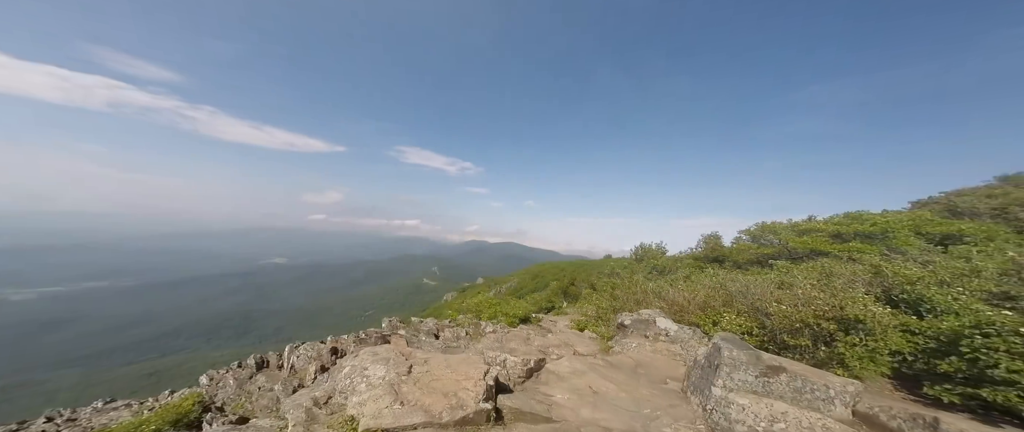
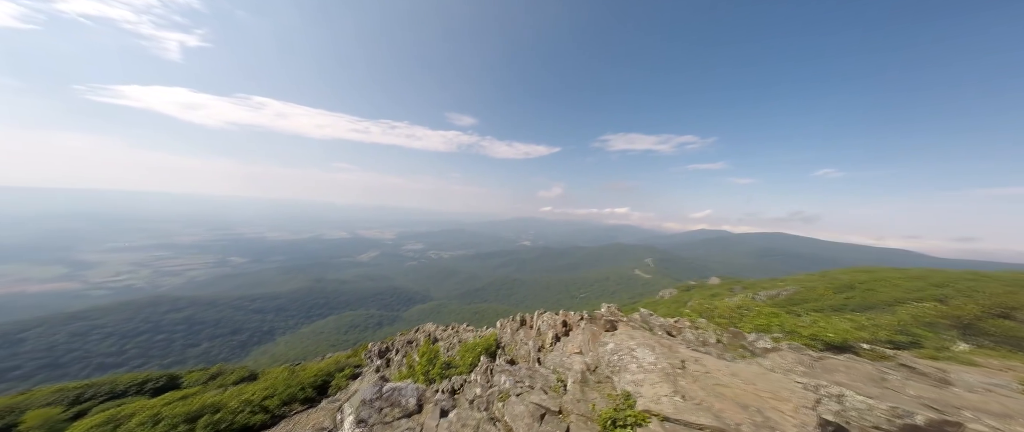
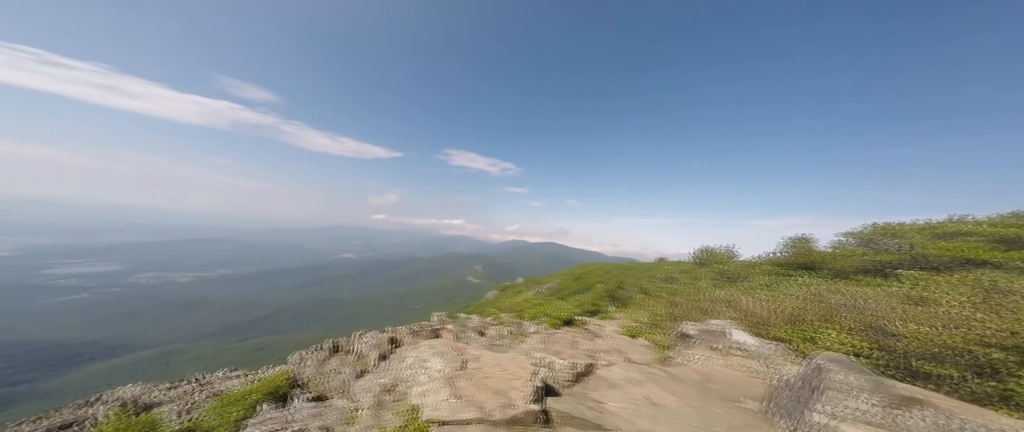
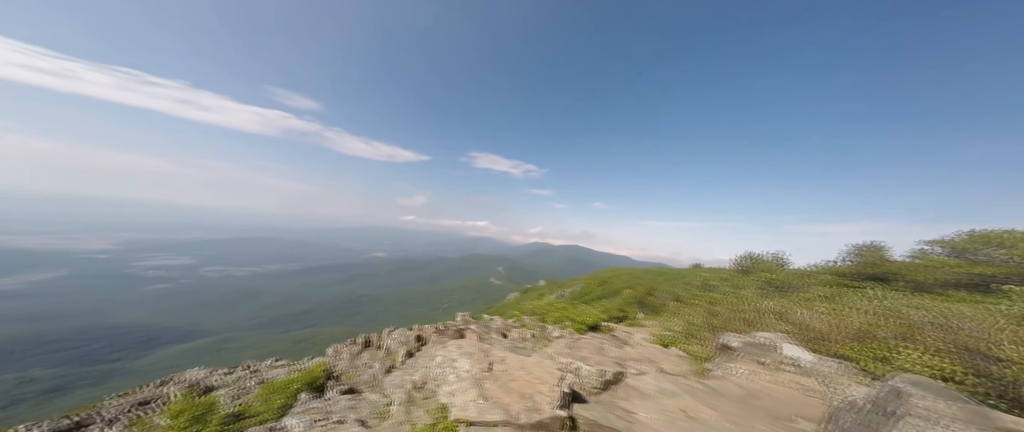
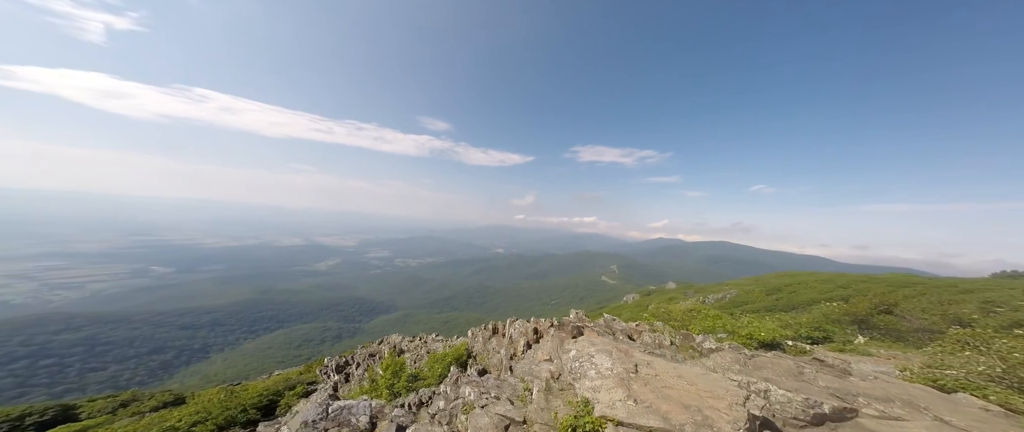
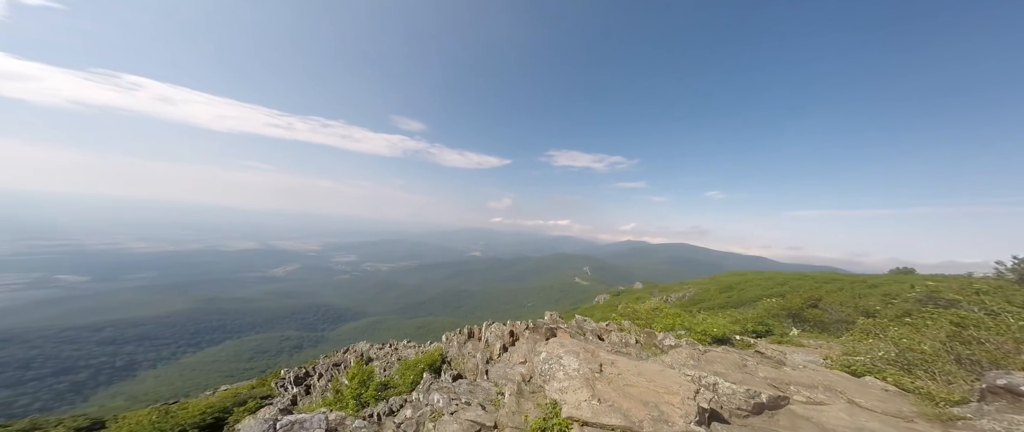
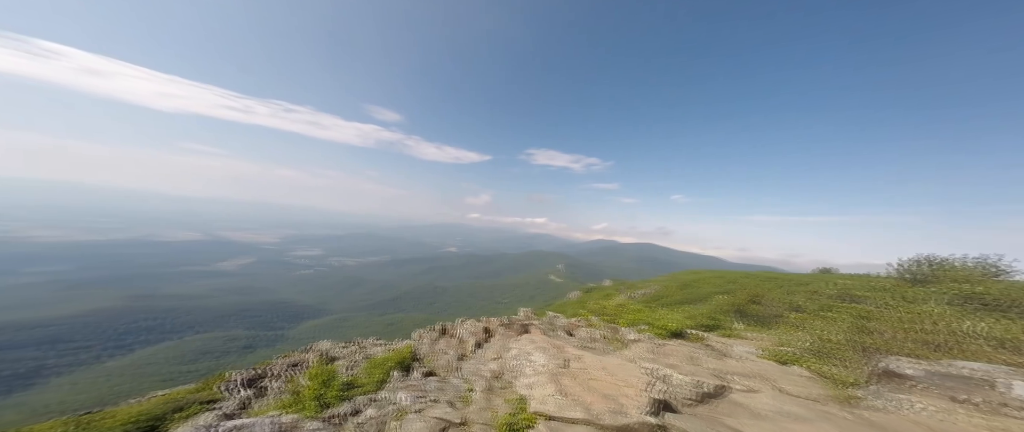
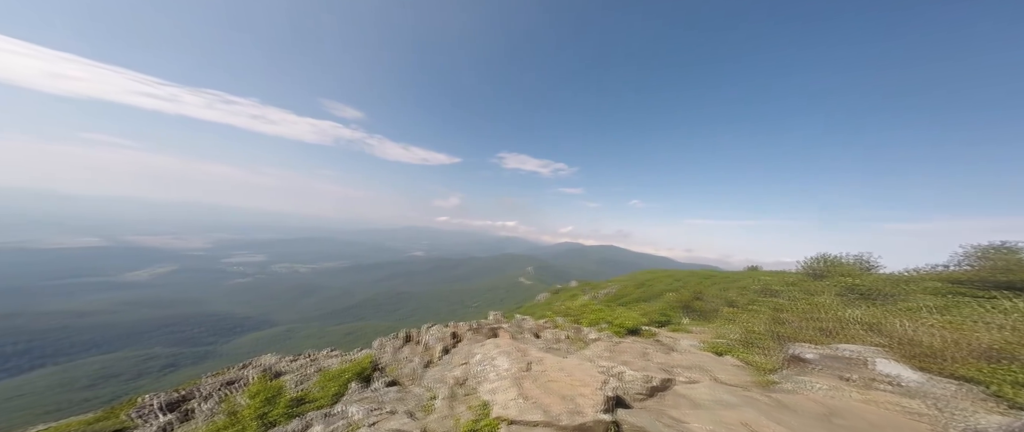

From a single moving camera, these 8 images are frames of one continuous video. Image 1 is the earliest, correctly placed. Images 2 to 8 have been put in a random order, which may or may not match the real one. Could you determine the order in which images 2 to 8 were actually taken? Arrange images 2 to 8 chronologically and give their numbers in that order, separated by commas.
3, 4, 8, 7, 6, 5, 2
